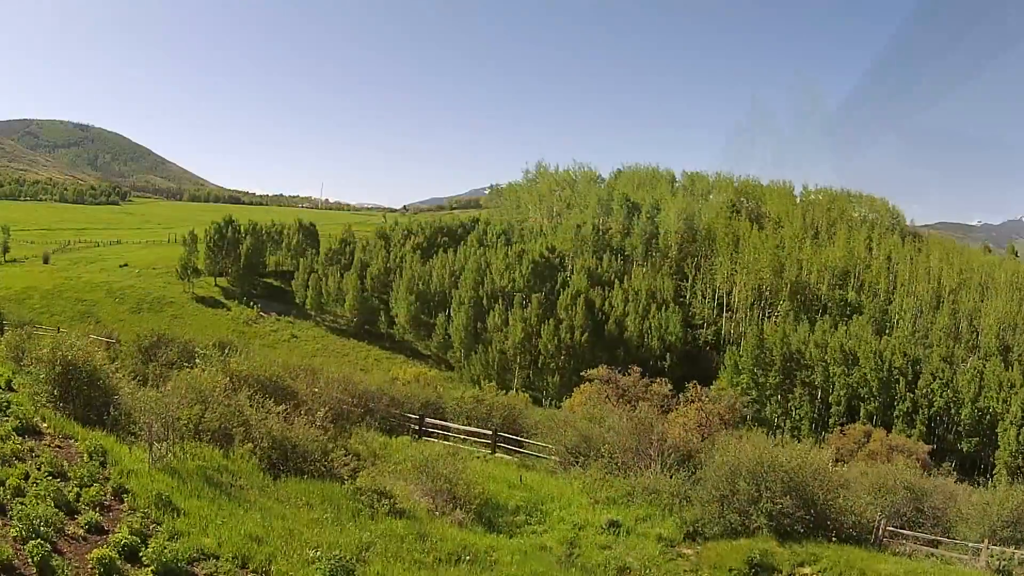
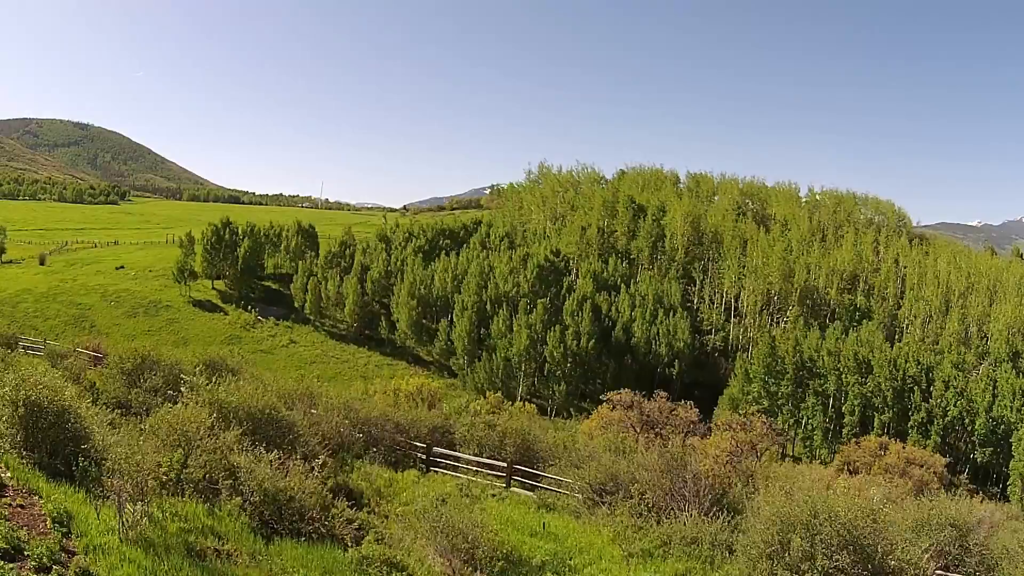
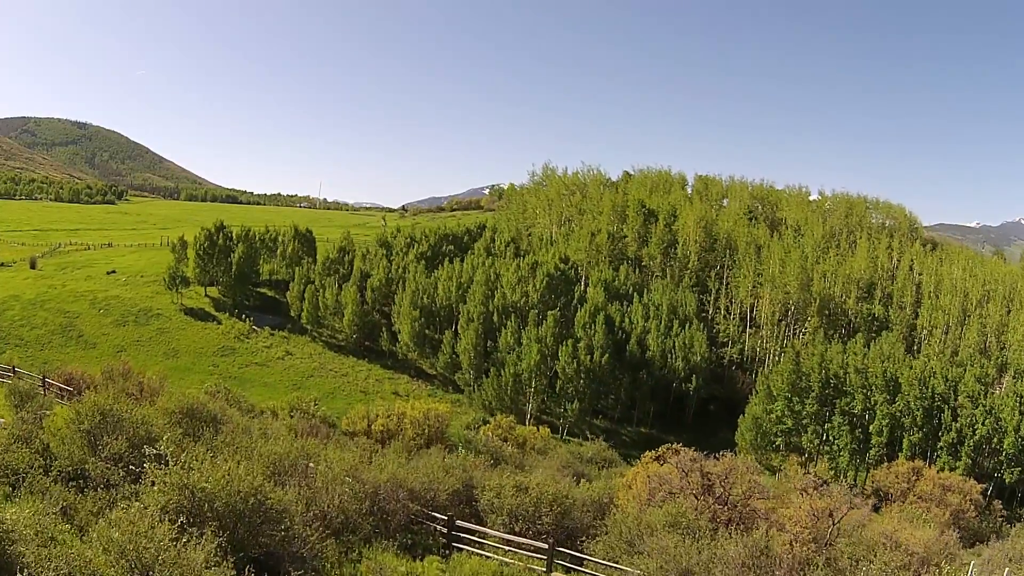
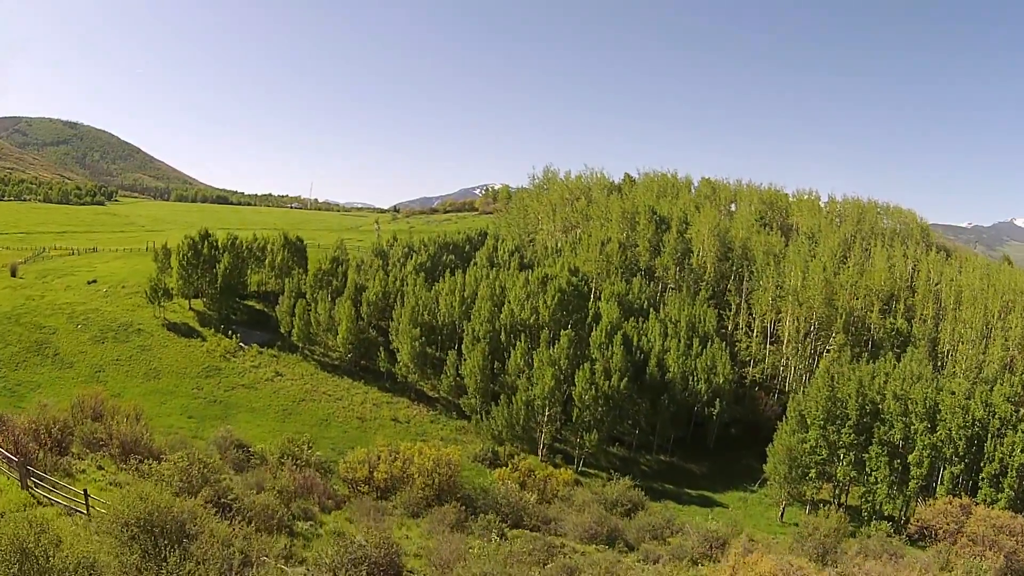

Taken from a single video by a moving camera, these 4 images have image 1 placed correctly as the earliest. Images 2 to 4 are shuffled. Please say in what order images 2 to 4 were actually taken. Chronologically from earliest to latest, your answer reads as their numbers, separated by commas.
2, 3, 4
